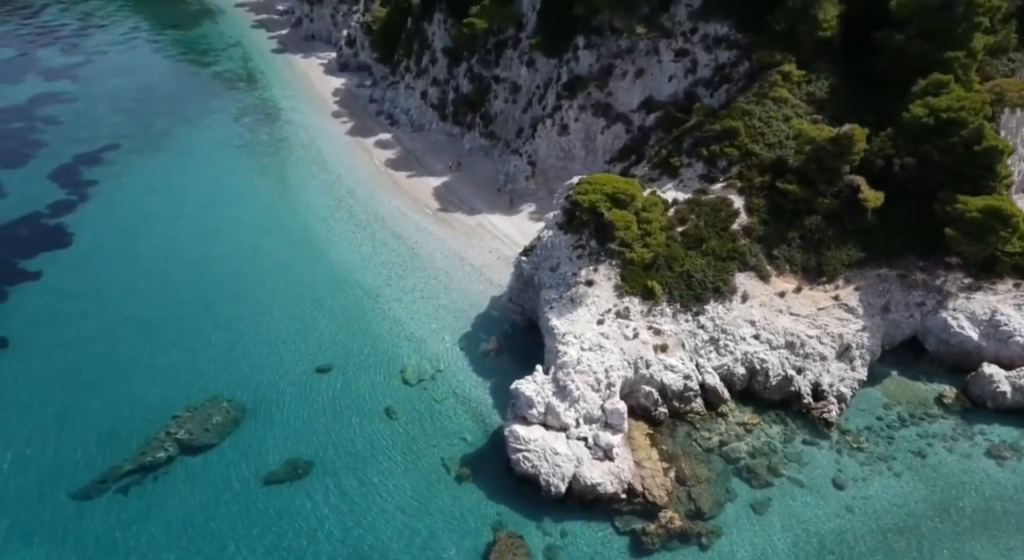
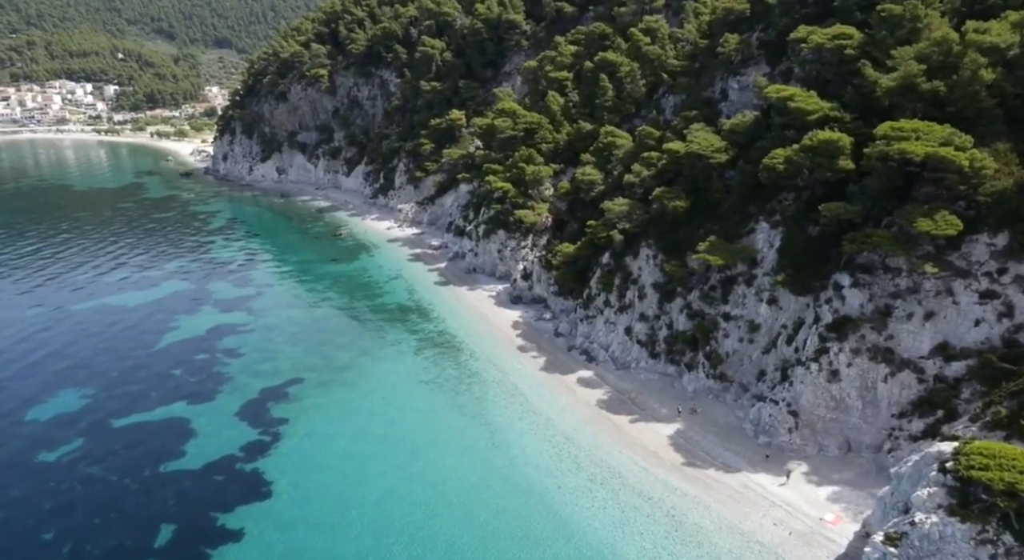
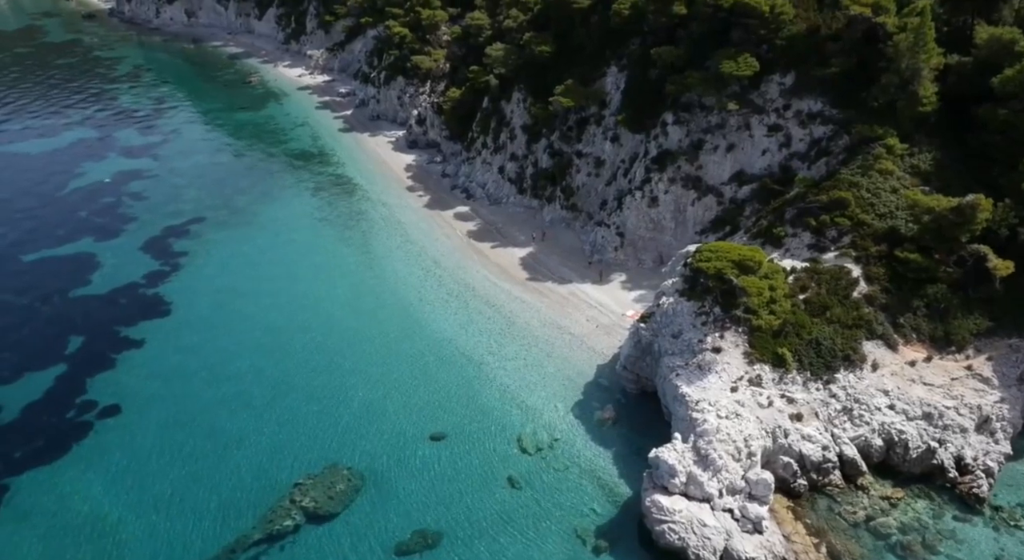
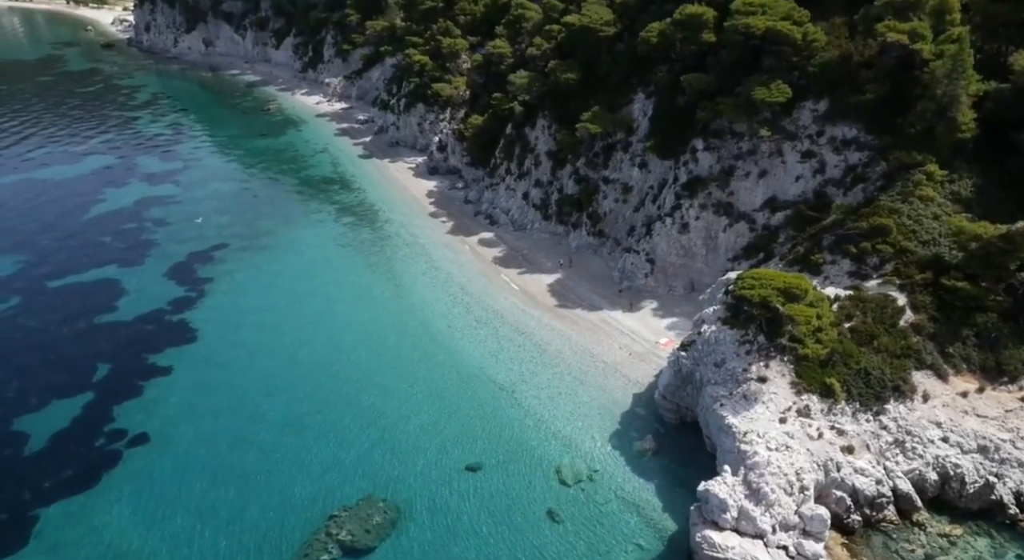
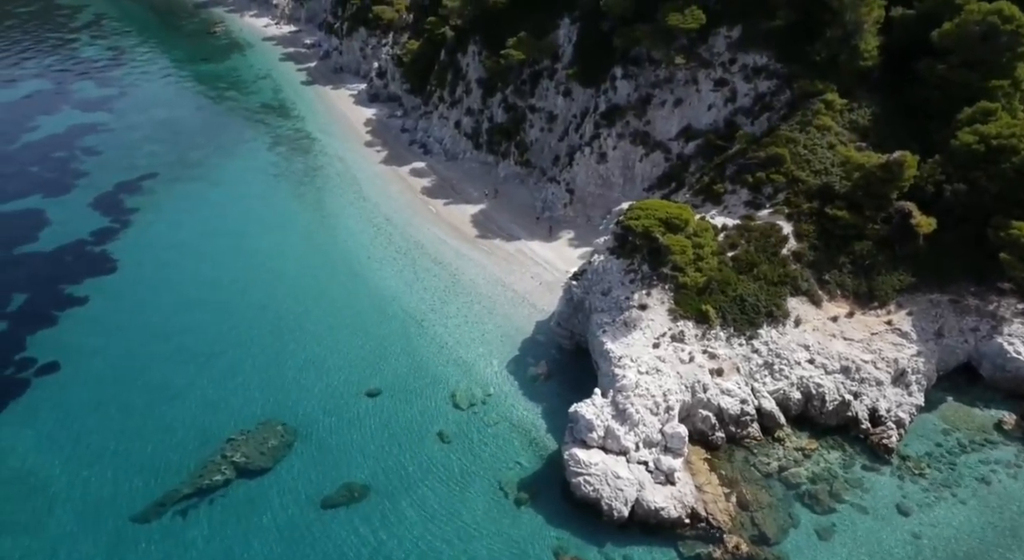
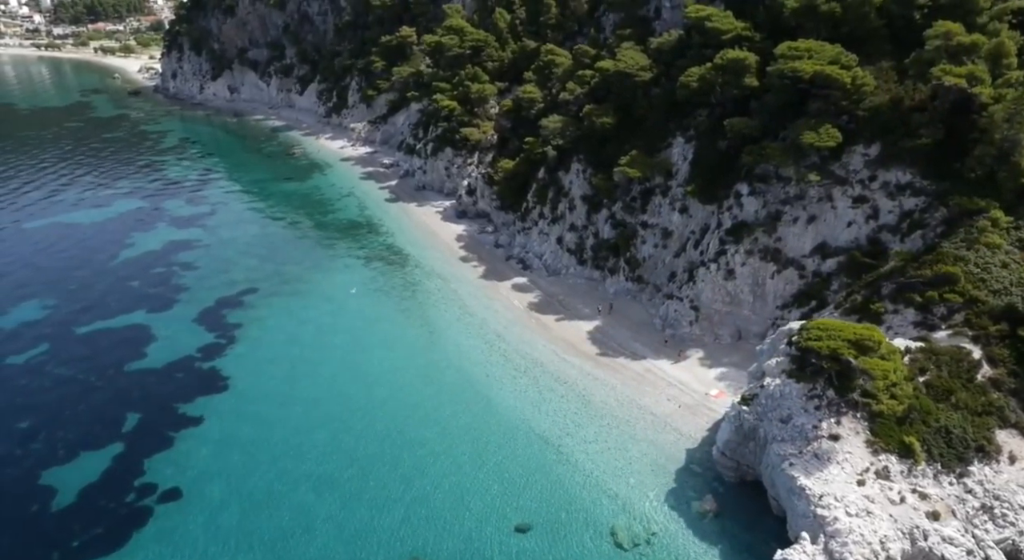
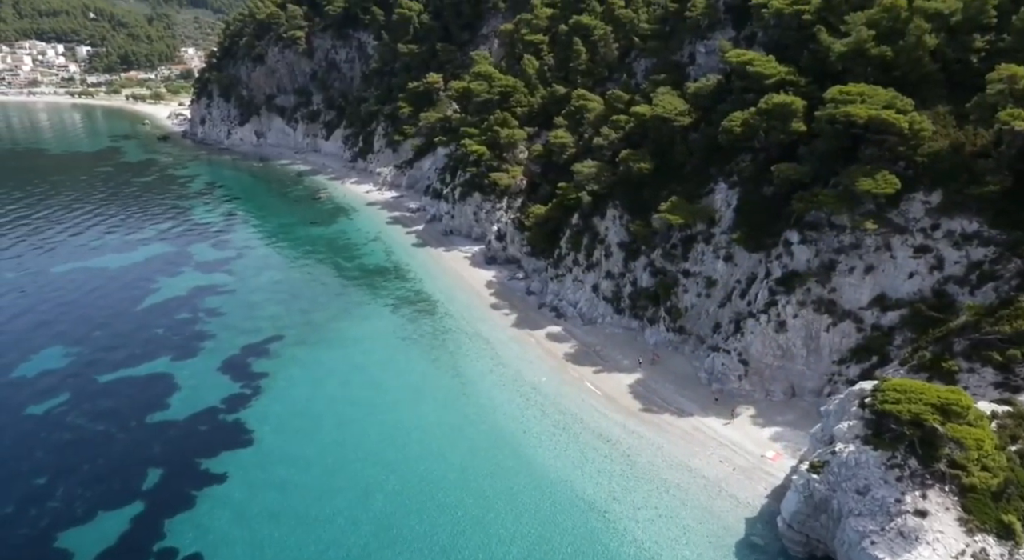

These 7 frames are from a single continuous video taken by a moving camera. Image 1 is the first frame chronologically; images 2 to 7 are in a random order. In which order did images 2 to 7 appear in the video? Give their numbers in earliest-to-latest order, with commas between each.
5, 3, 4, 6, 7, 2
